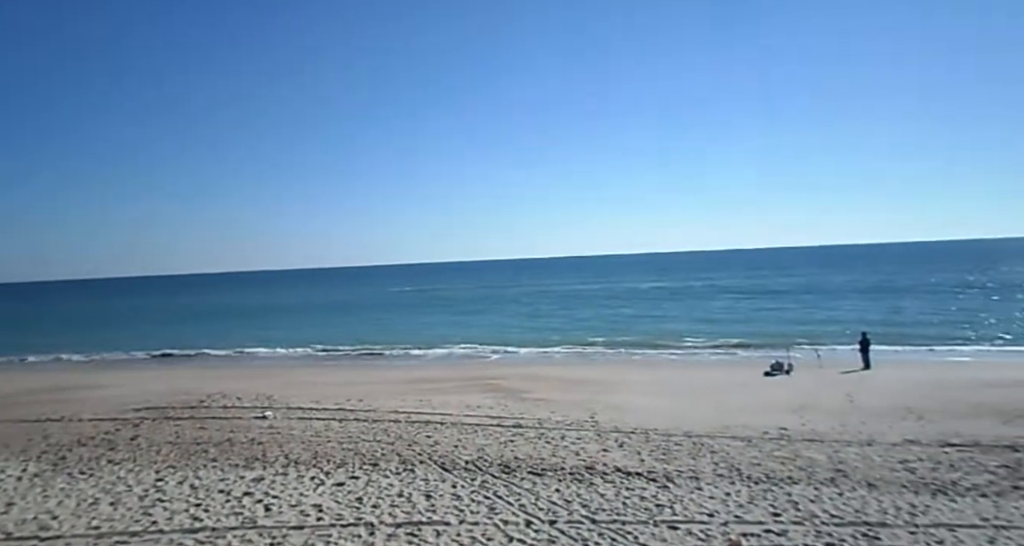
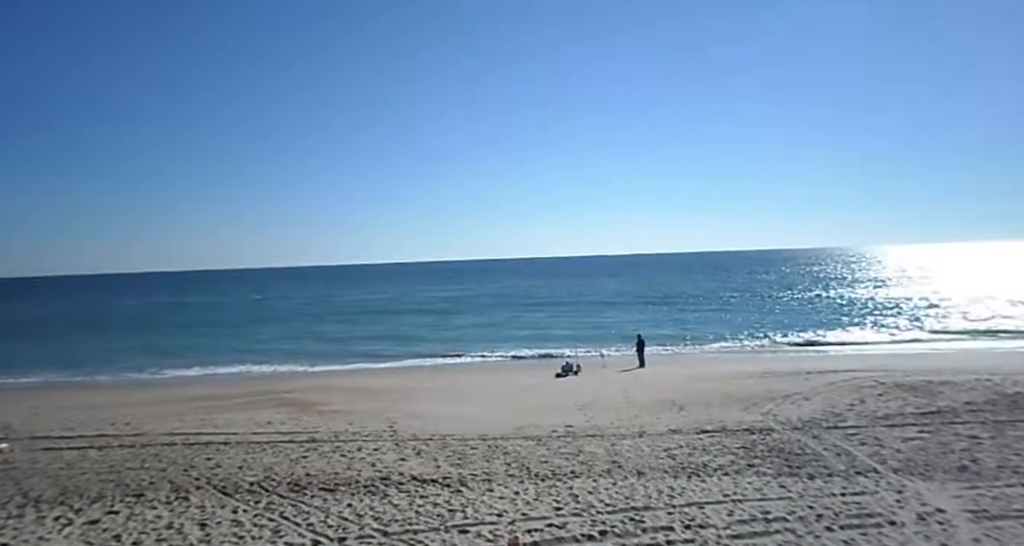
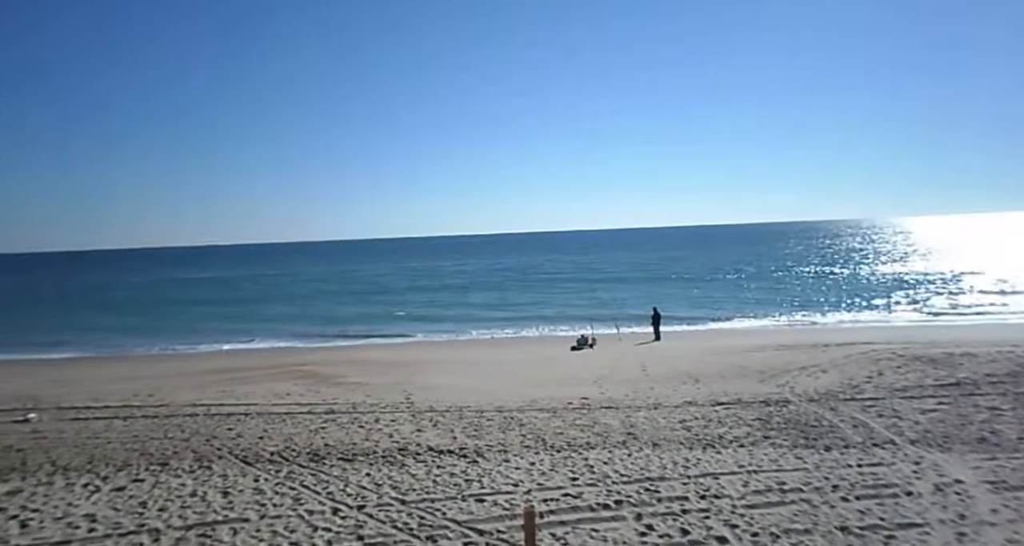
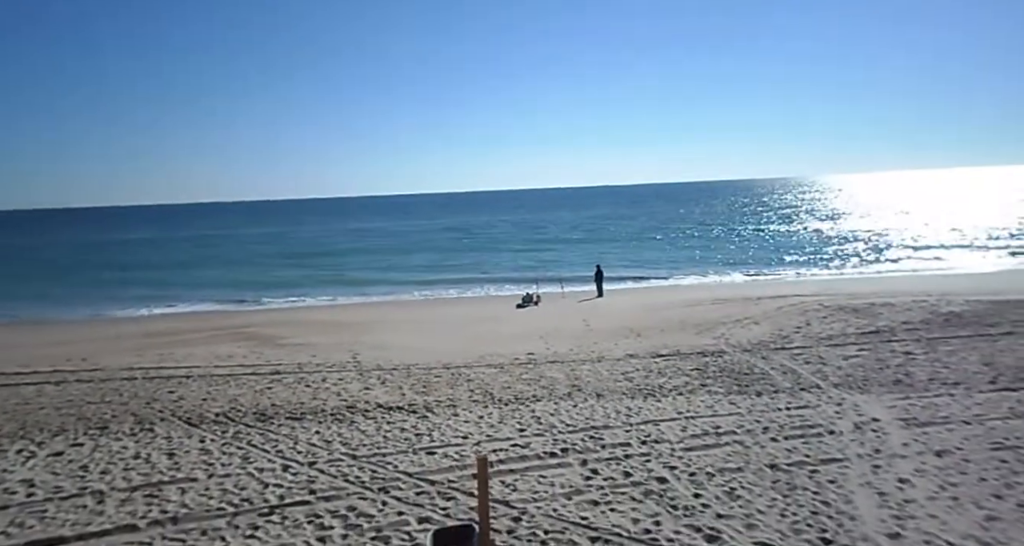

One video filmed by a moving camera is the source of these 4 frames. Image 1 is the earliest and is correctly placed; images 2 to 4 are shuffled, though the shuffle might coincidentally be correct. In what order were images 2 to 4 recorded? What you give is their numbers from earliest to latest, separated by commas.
2, 3, 4
